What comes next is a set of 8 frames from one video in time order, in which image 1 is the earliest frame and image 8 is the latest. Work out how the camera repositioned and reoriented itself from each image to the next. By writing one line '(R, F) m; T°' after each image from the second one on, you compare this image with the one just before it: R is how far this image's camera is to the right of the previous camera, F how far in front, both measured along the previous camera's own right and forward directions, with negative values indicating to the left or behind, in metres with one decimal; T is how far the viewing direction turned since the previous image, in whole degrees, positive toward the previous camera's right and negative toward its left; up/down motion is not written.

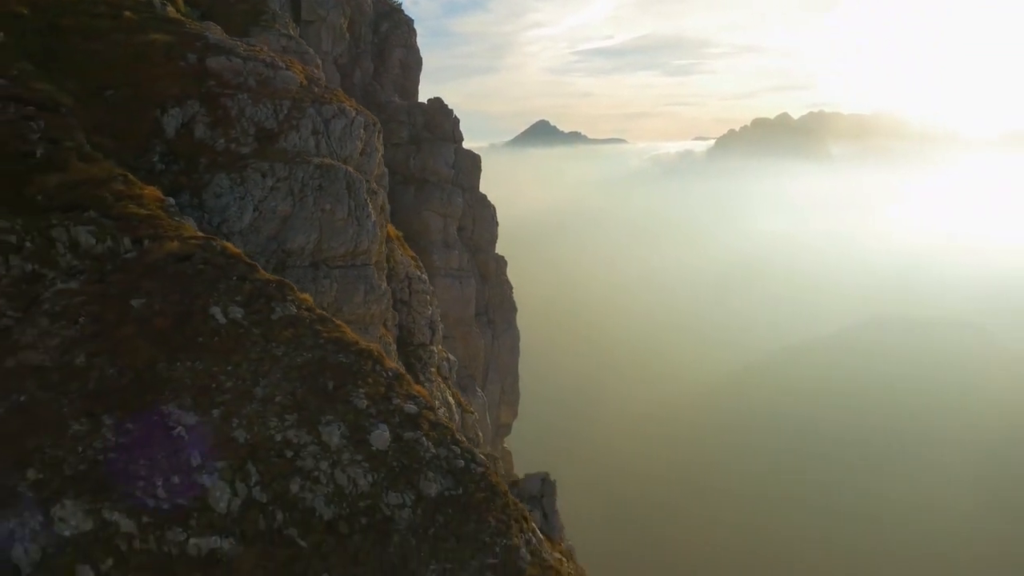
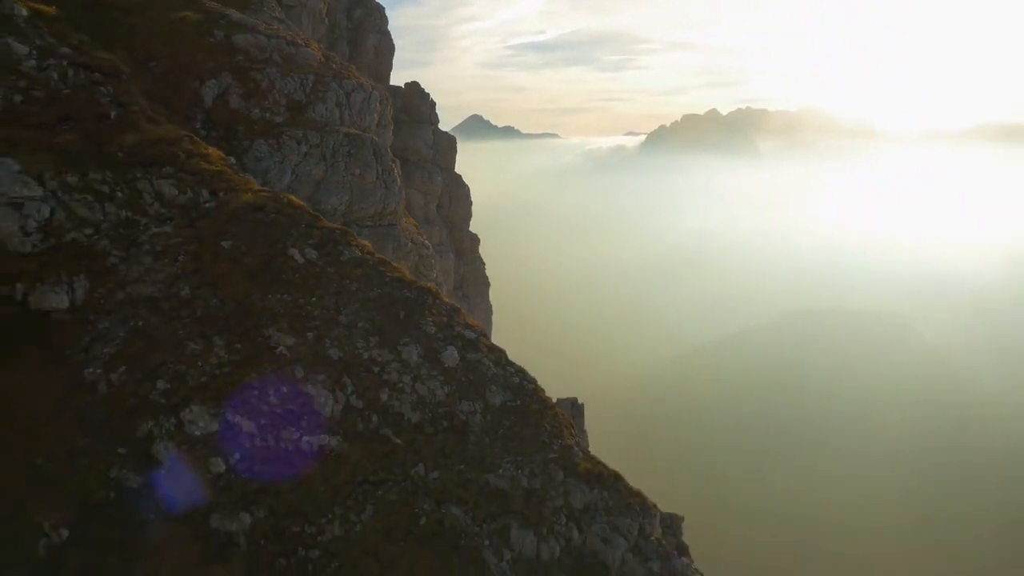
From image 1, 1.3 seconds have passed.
(-3.7, -4.0) m; +4°
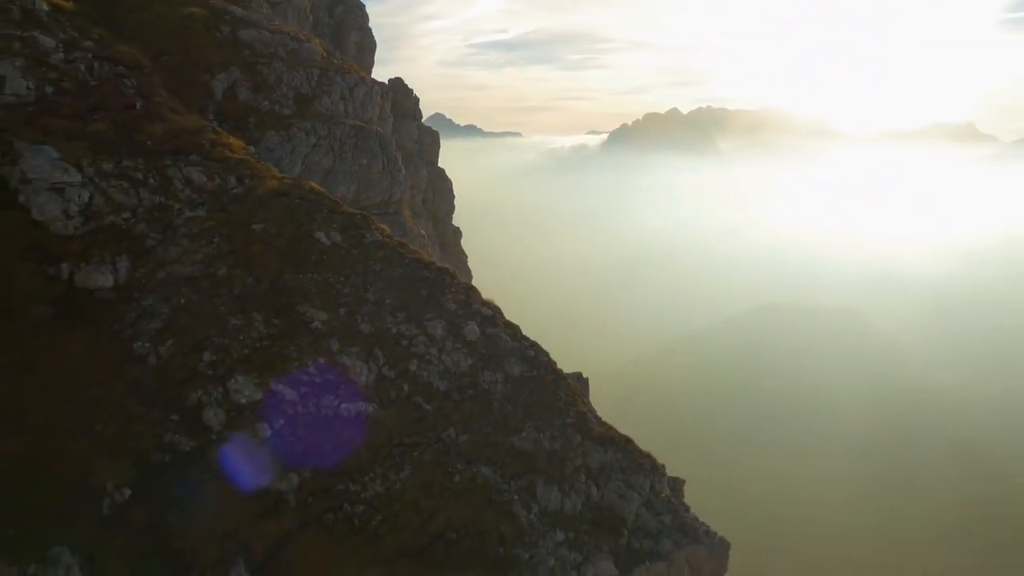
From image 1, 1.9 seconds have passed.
(-1.8, -2.1) m; +2°
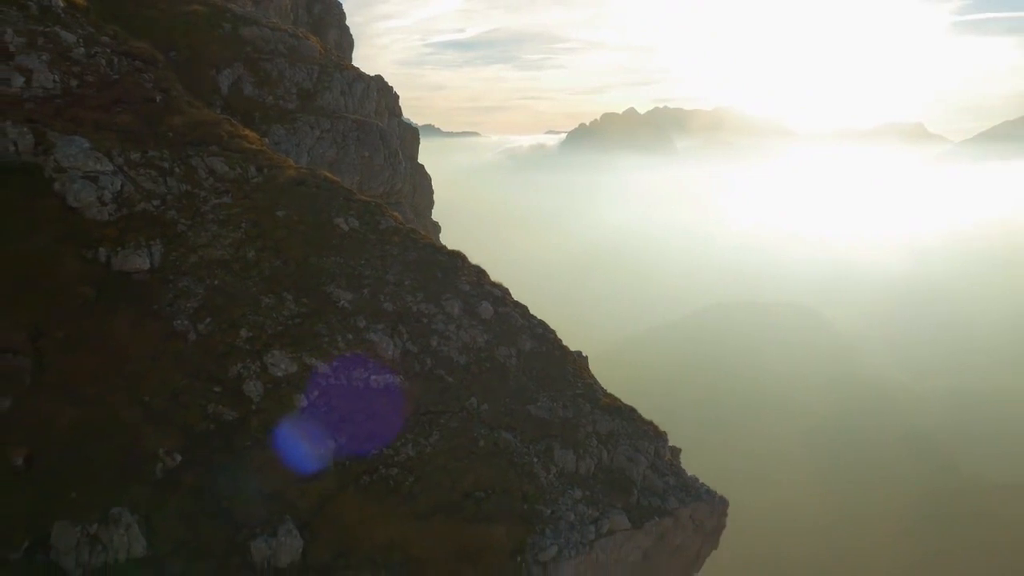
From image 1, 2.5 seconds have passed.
(-1.9, -2.1) m; +3°
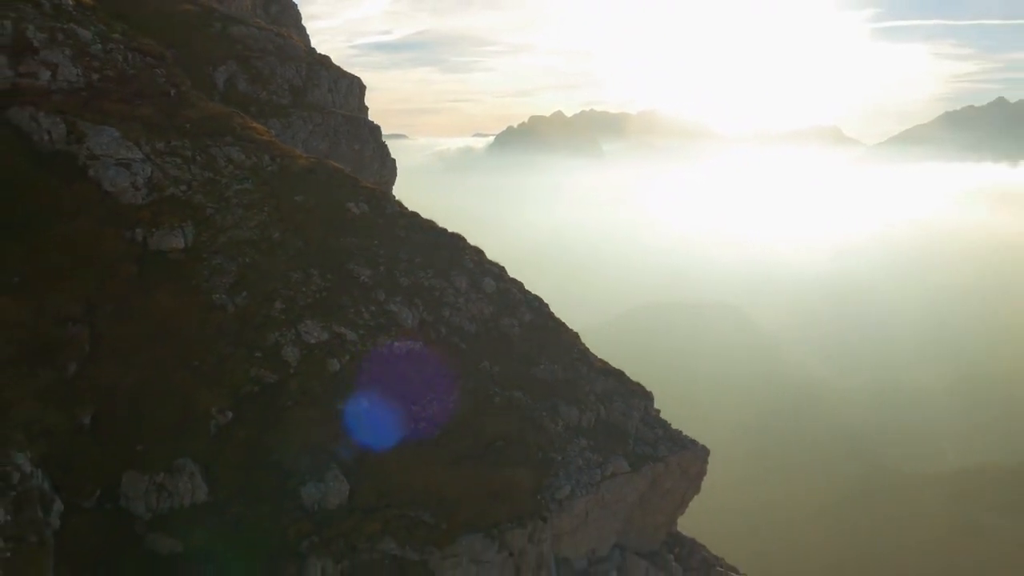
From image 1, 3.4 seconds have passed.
(-2.8, -3.3) m; +4°
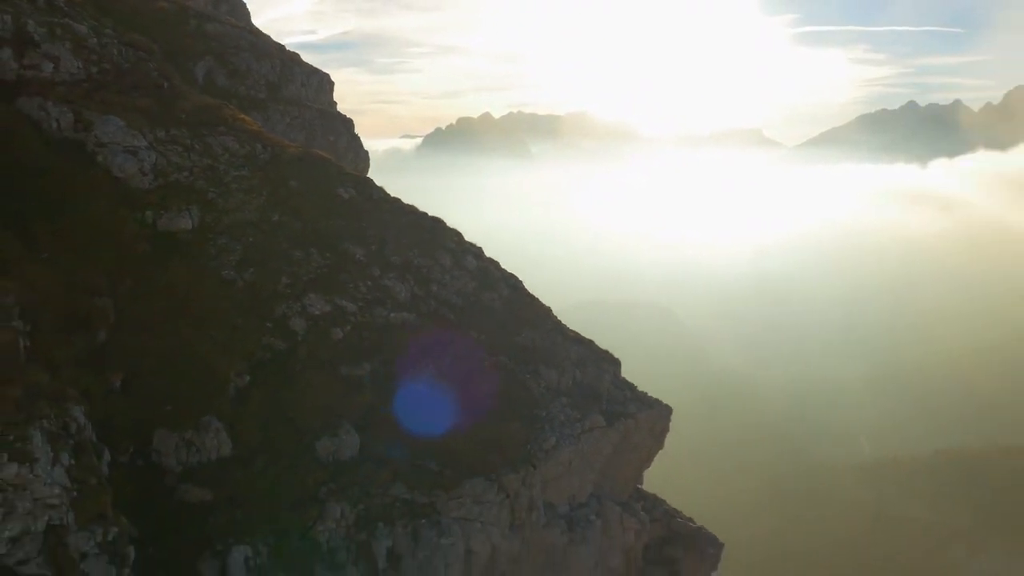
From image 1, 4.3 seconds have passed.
(-2.2, -3.3) m; +4°
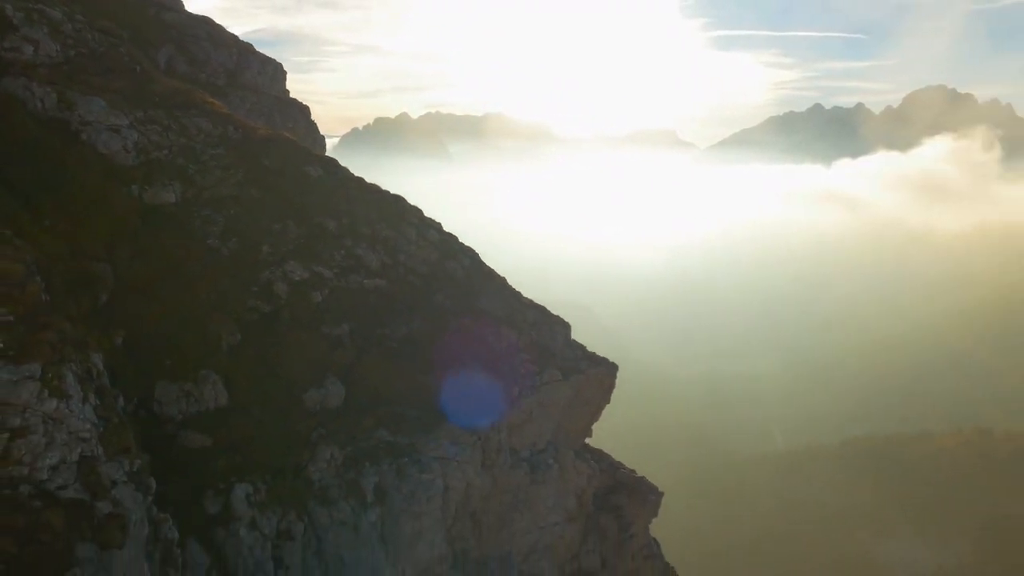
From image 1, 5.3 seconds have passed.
(-1.9, -3.5) m; +5°
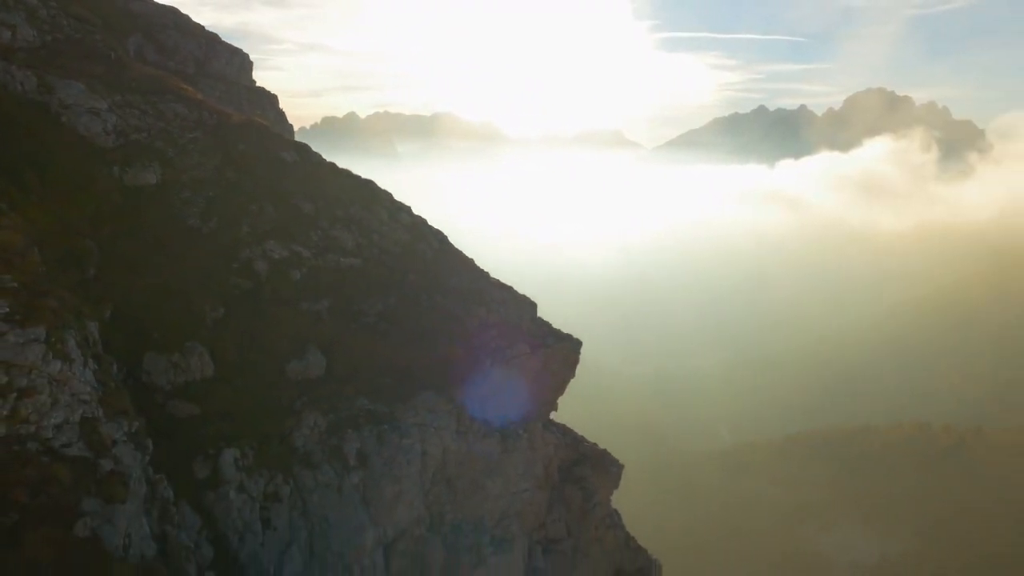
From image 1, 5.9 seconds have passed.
(-0.9, -1.9) m; +3°
